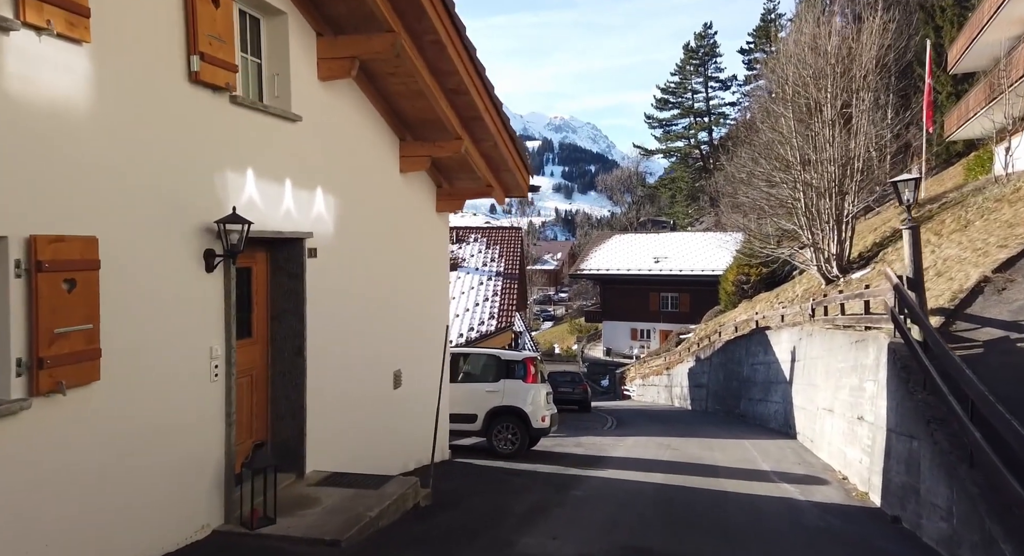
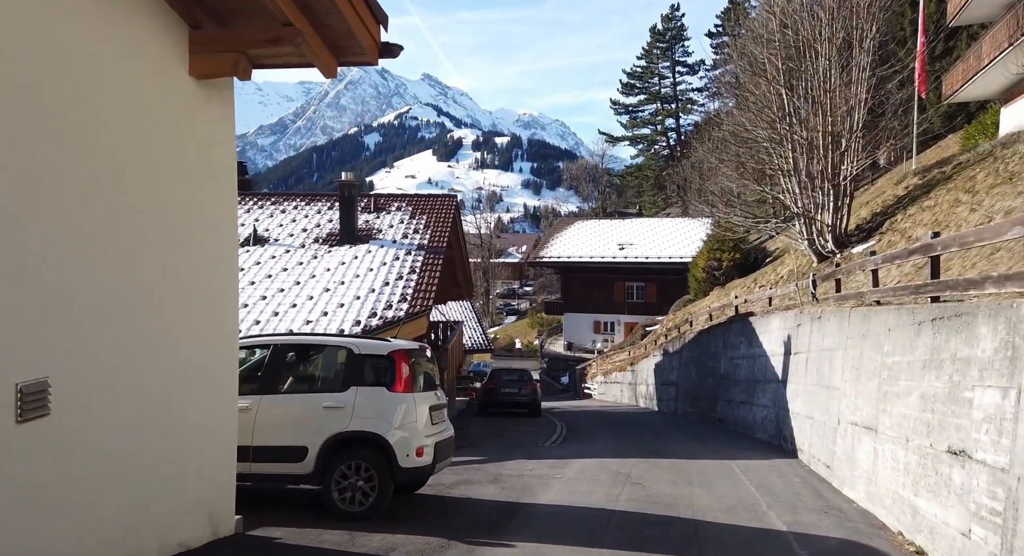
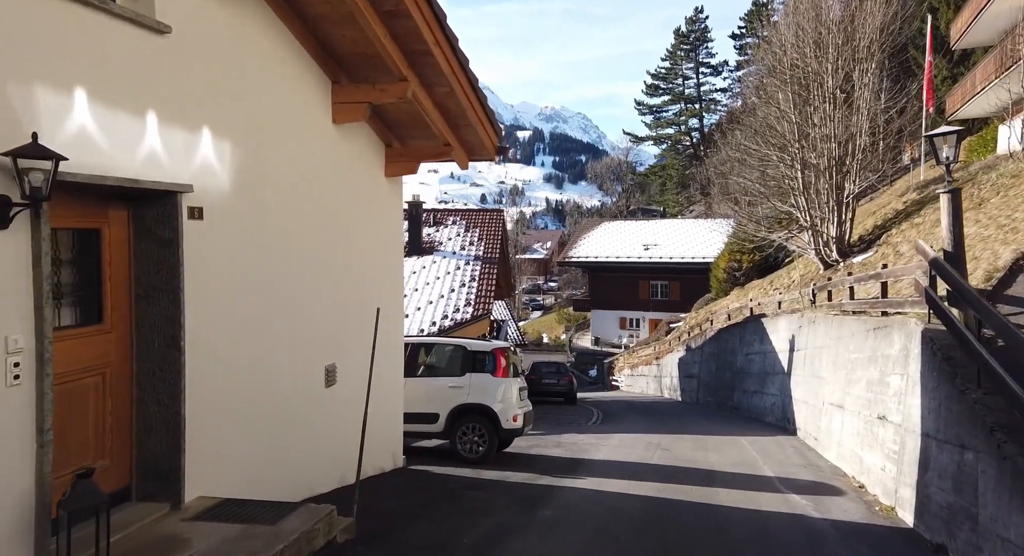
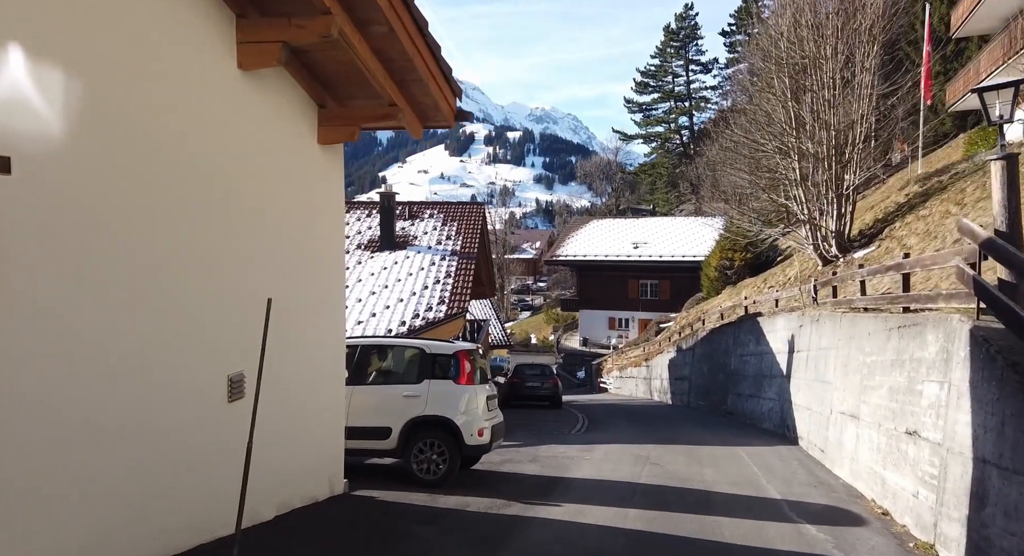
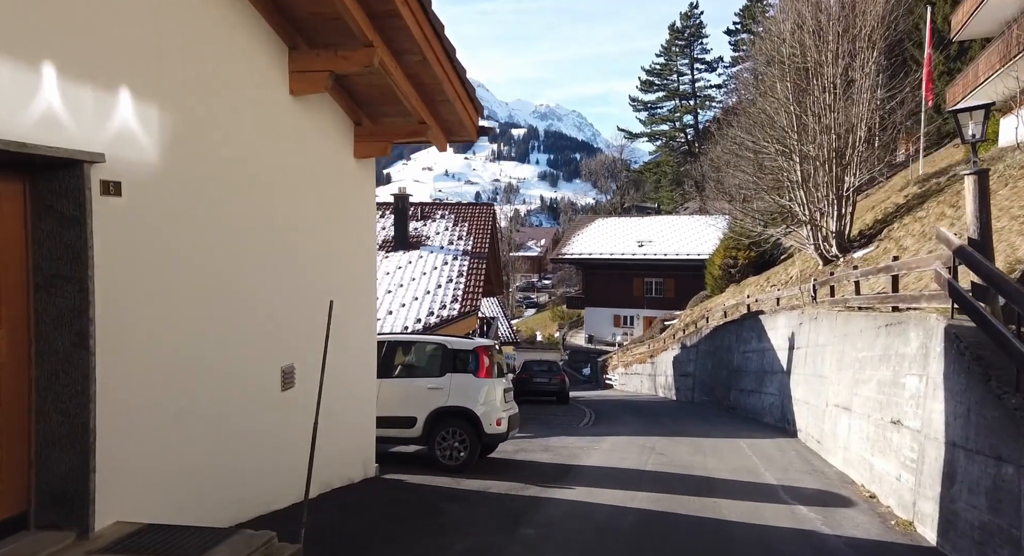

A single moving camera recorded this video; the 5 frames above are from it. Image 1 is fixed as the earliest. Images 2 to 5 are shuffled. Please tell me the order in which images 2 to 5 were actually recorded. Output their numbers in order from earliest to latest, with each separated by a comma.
3, 5, 4, 2
